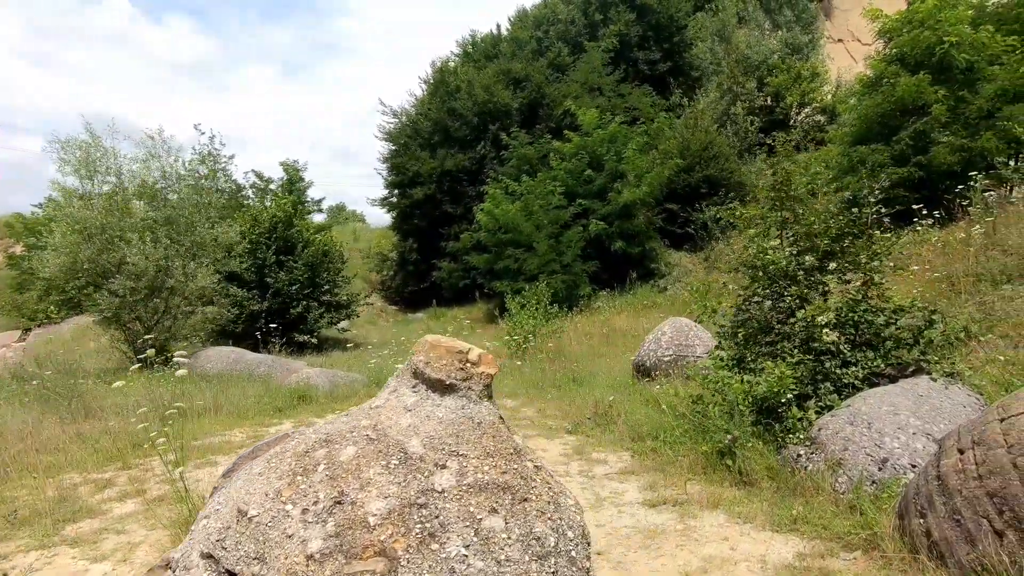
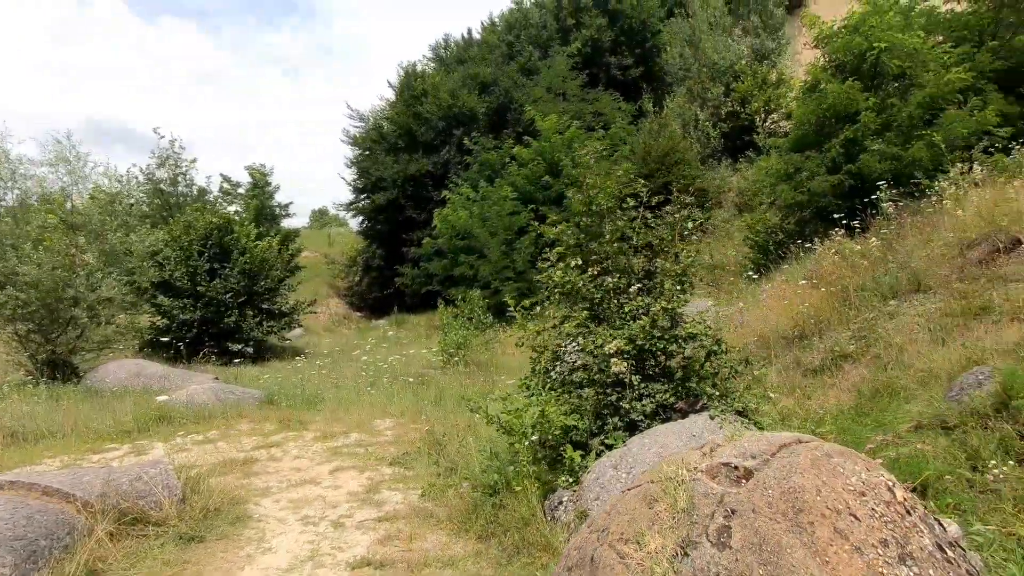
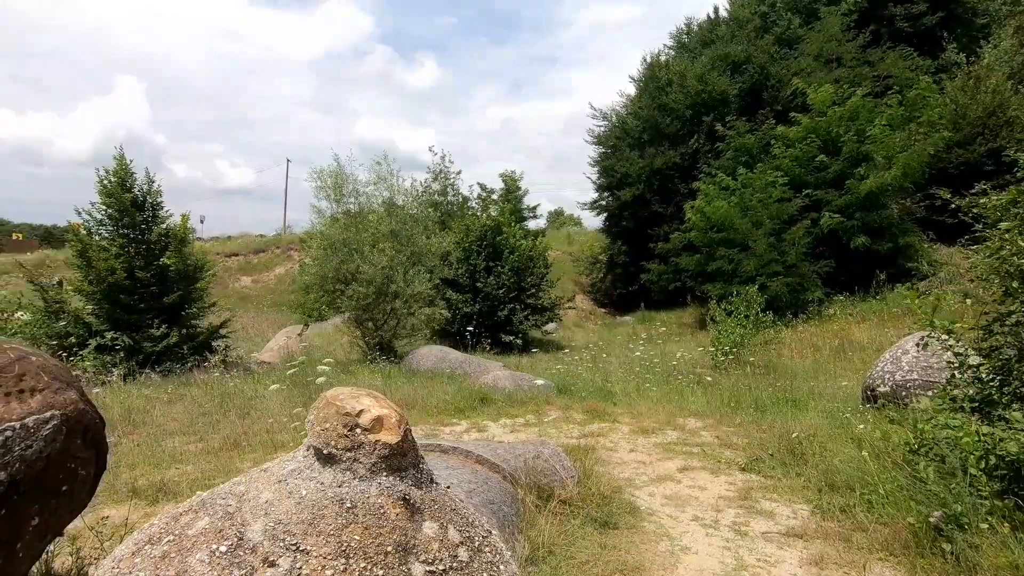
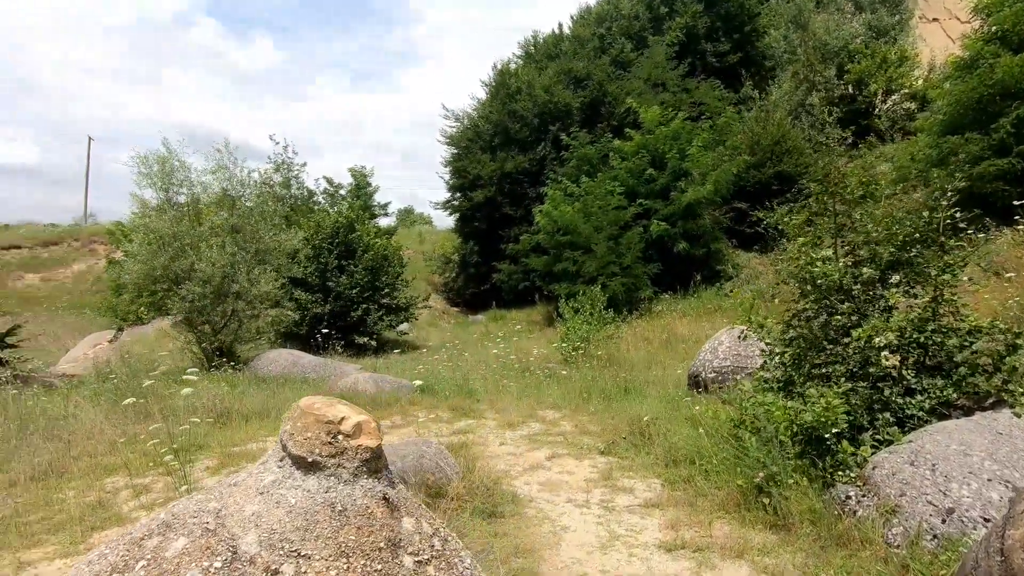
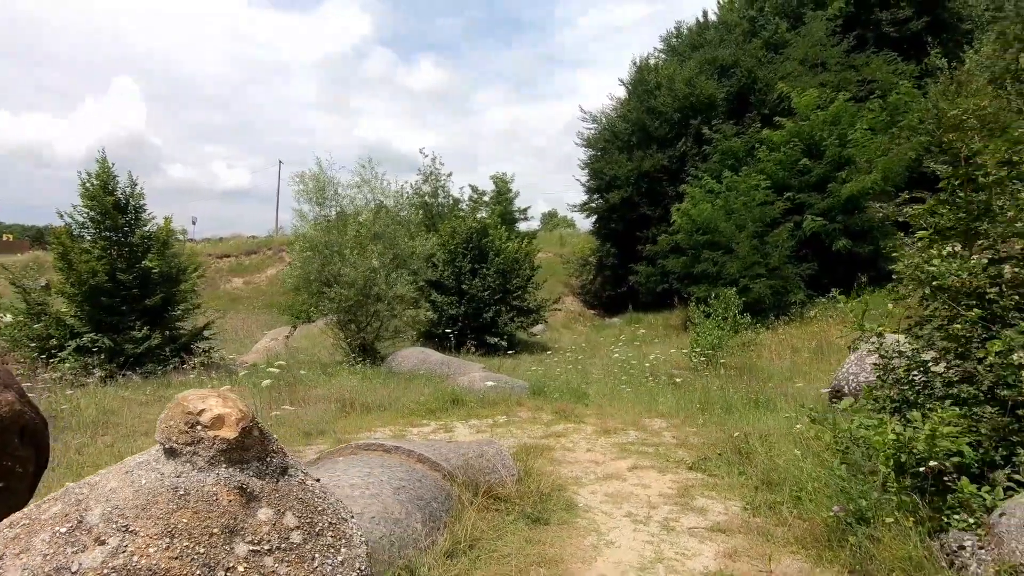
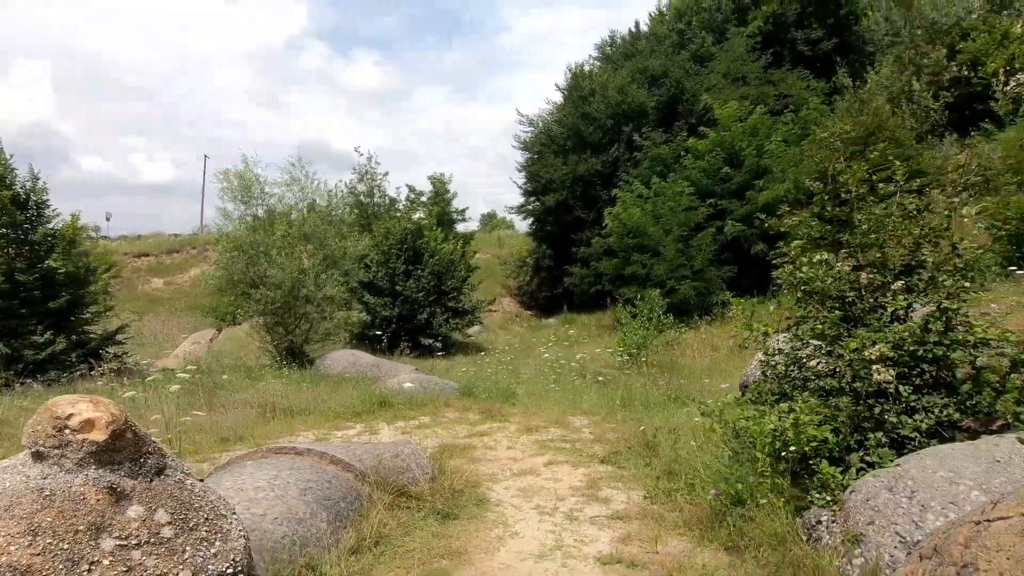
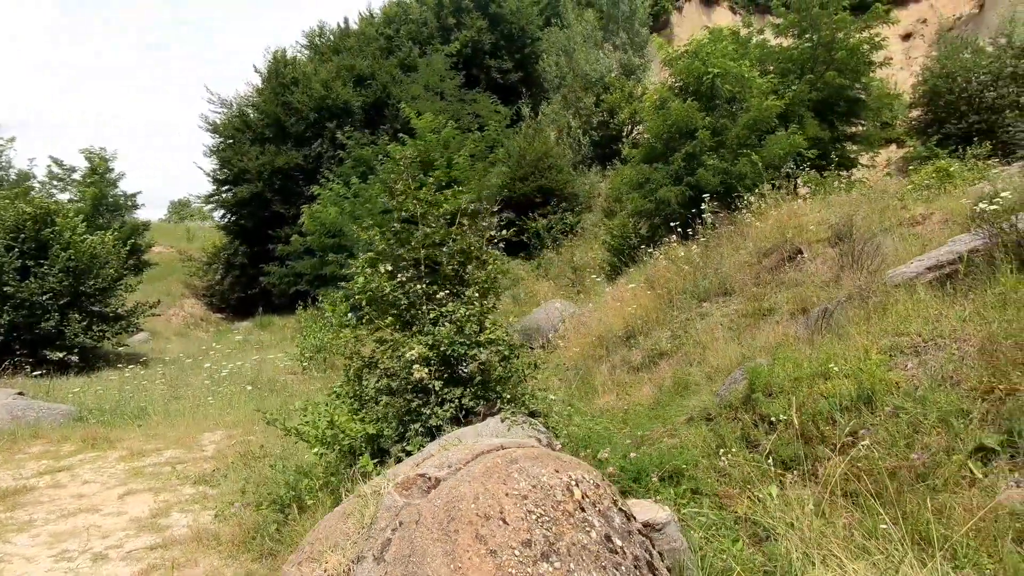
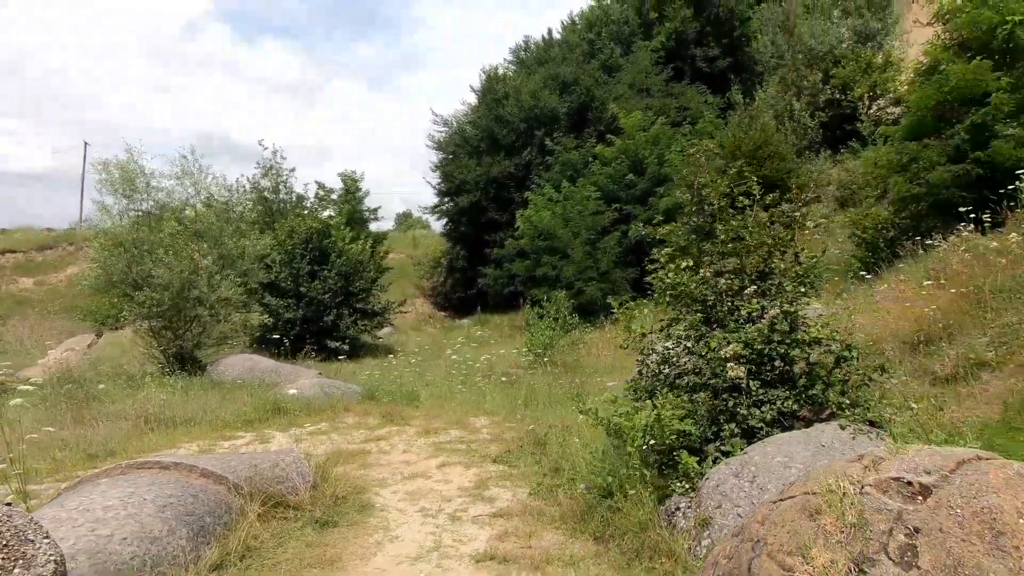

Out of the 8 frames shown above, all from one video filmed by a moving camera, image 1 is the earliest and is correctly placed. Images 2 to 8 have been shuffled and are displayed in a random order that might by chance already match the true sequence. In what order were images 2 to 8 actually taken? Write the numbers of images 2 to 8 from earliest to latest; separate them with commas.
4, 3, 5, 6, 8, 2, 7
